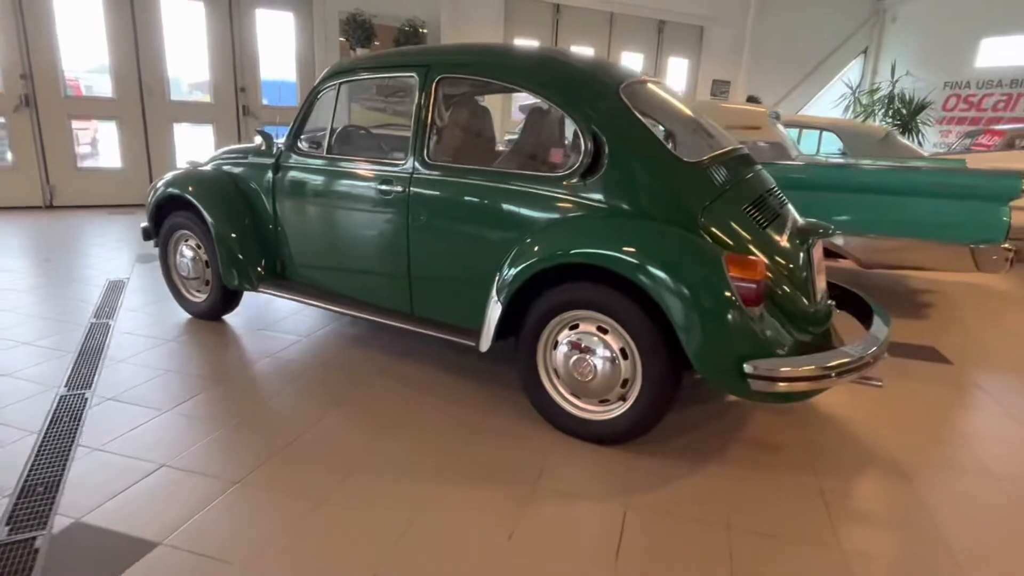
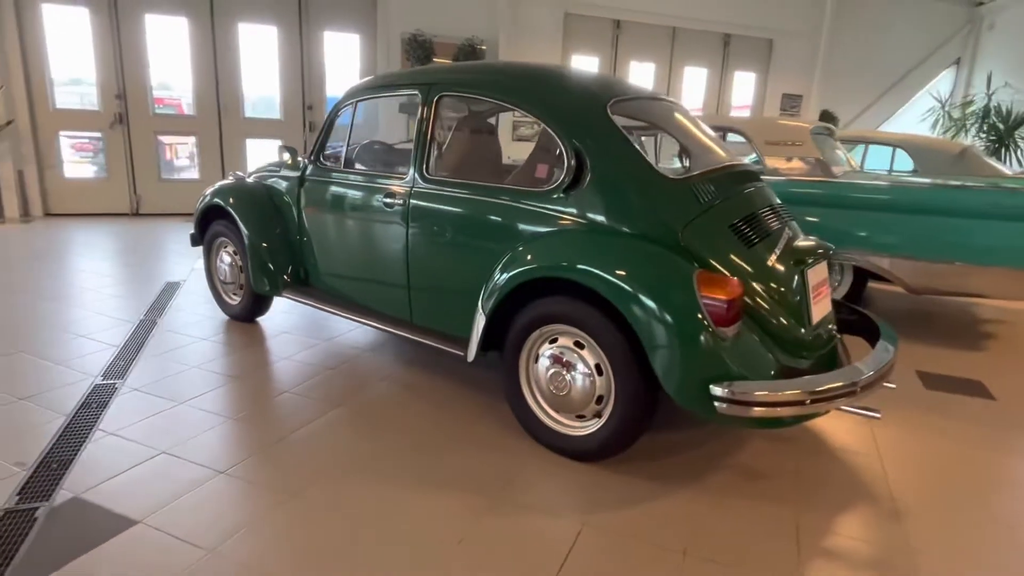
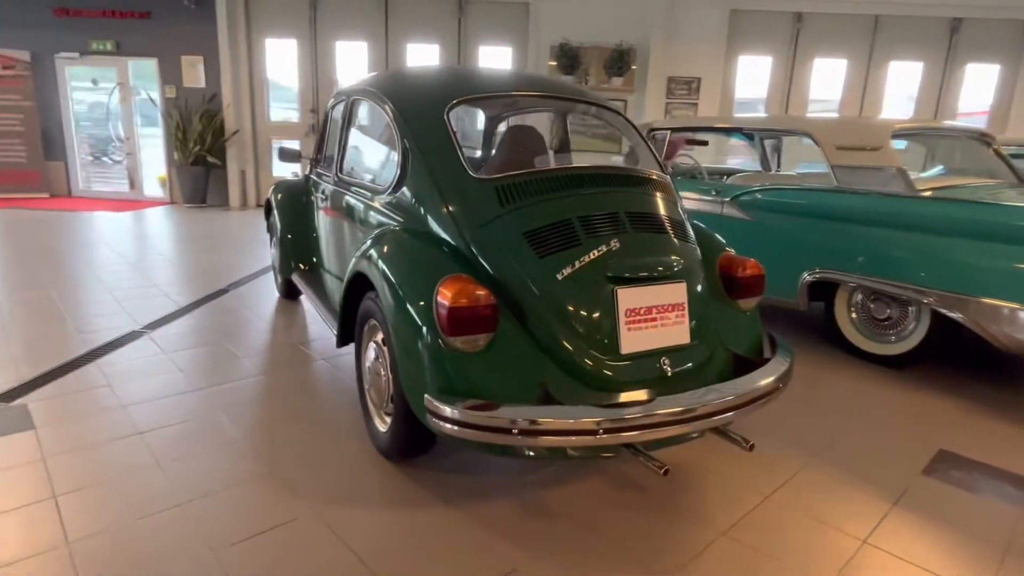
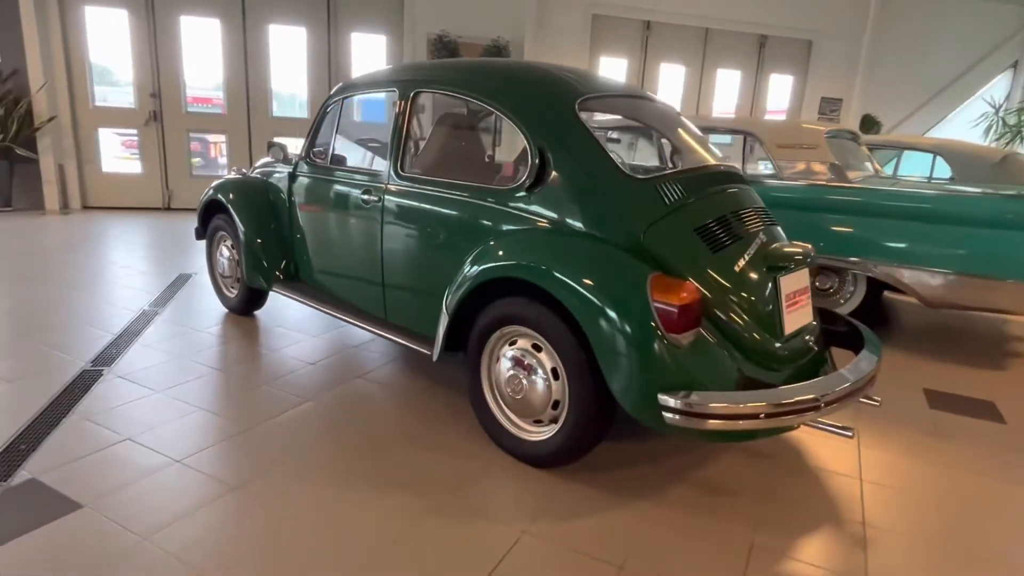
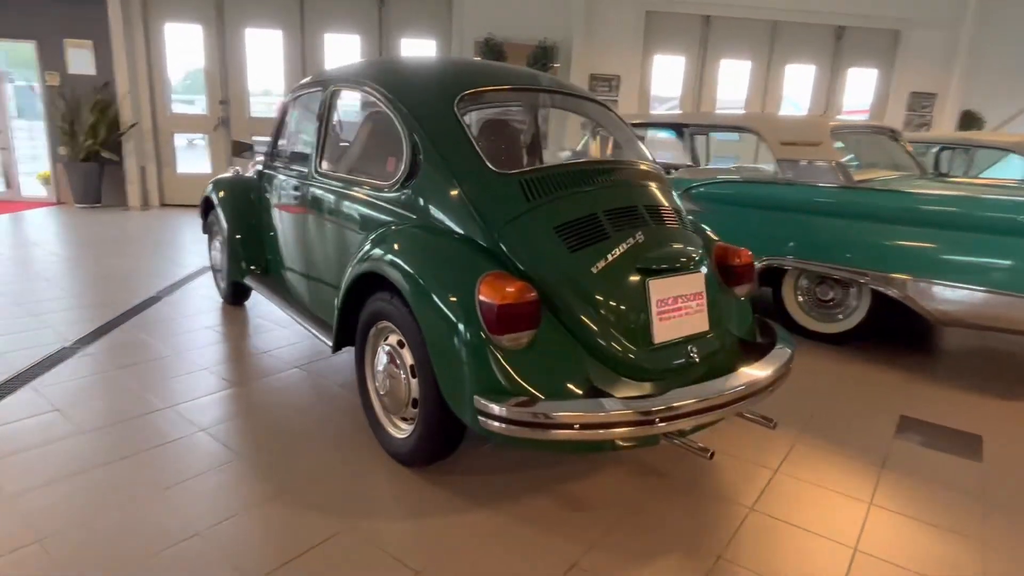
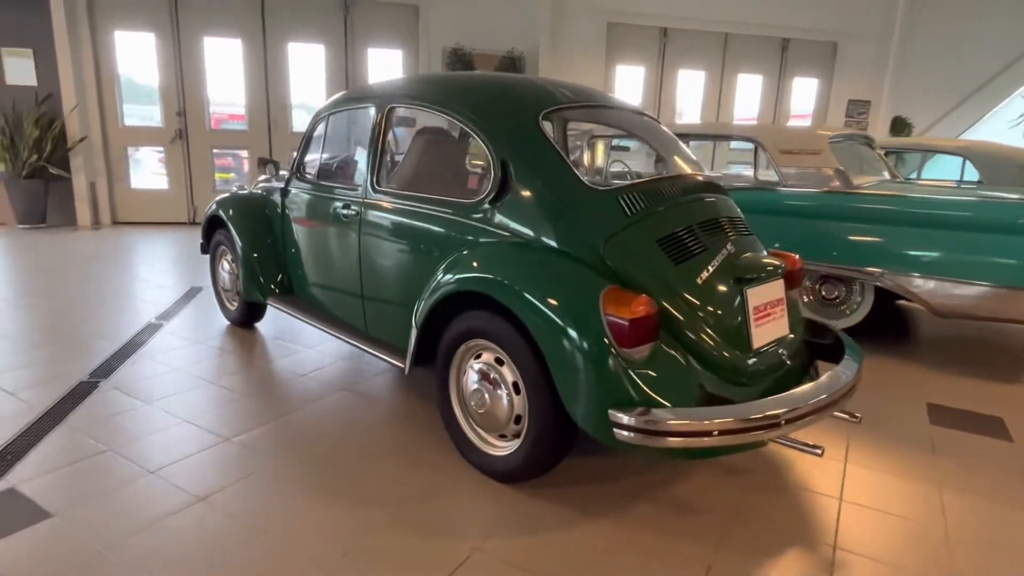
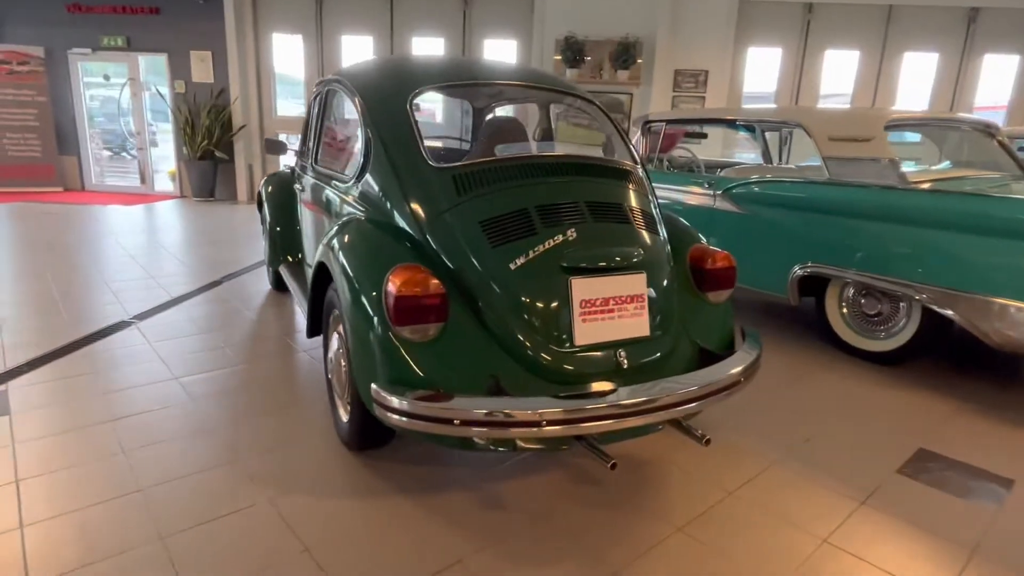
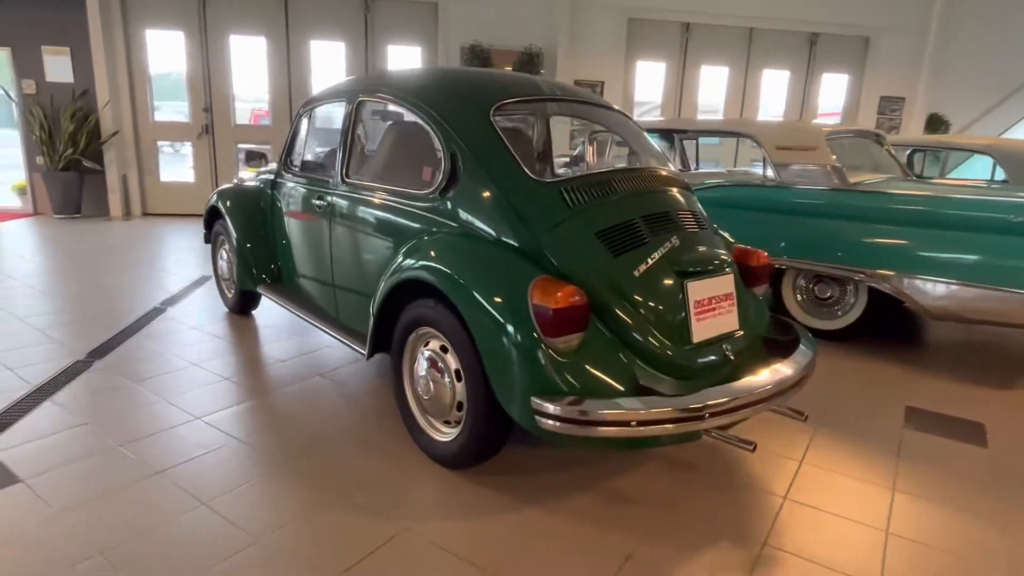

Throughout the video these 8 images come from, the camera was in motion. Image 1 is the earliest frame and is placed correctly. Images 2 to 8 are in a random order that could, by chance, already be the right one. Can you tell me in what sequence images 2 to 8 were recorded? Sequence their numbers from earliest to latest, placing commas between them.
2, 4, 6, 8, 5, 3, 7
